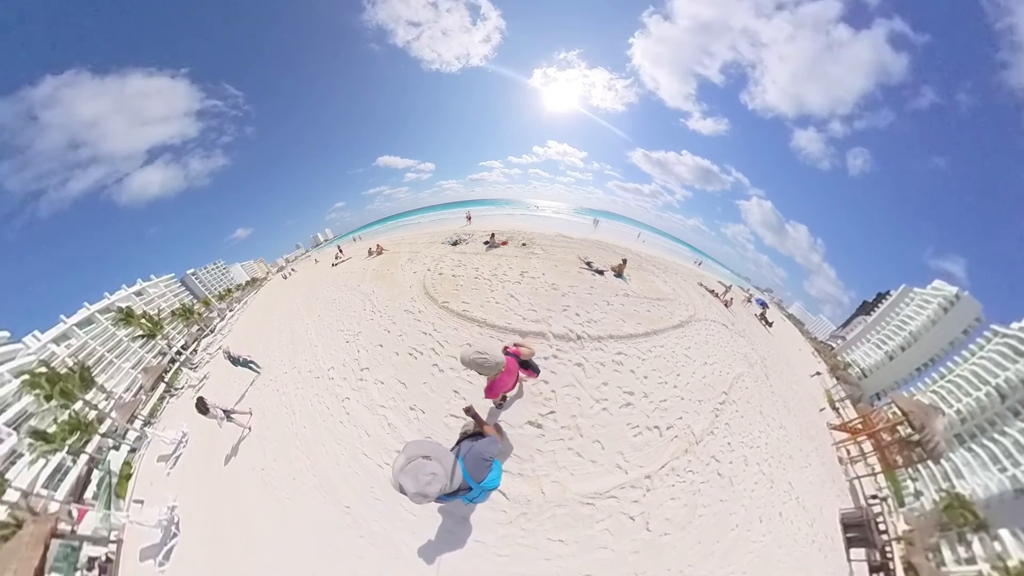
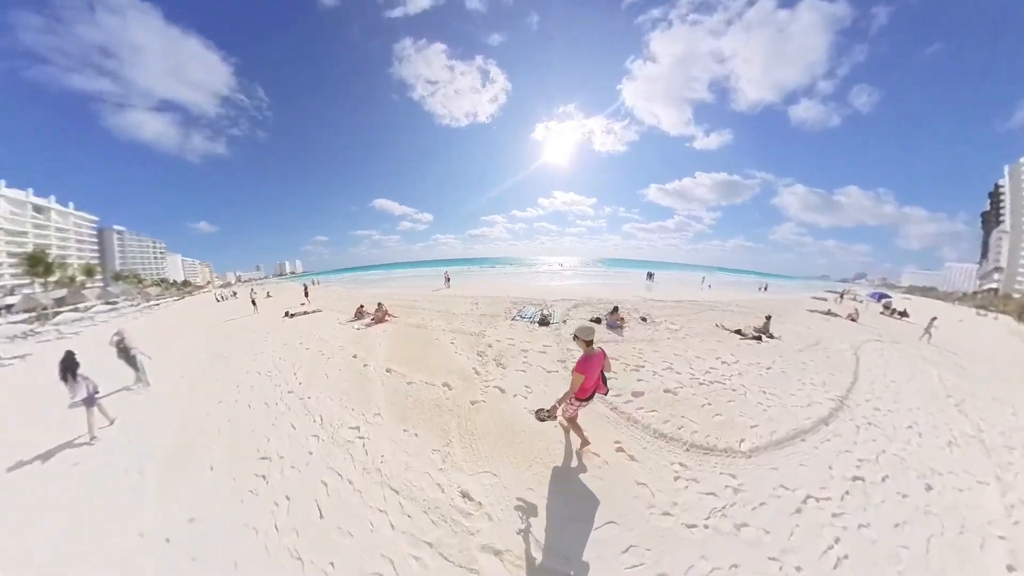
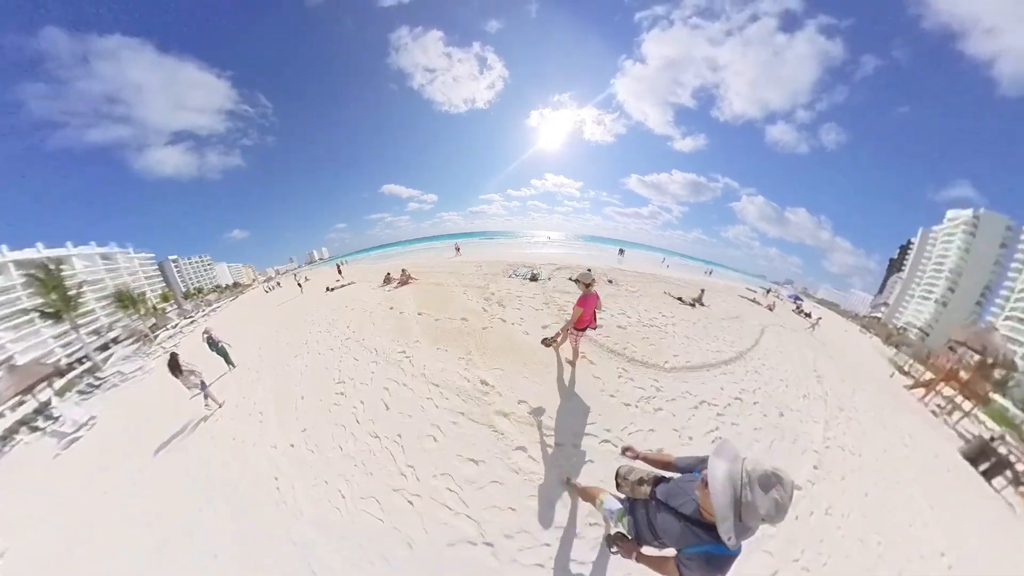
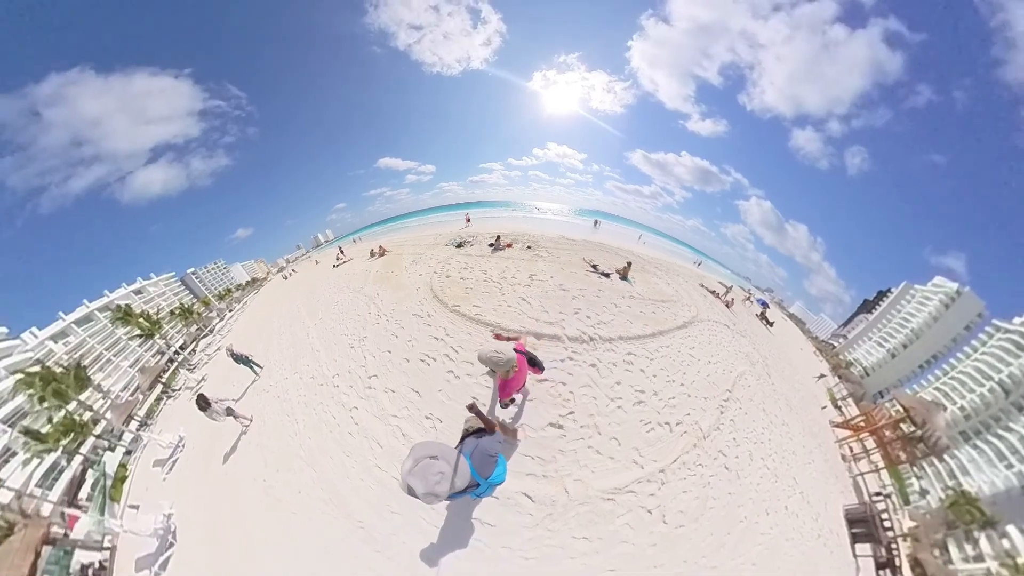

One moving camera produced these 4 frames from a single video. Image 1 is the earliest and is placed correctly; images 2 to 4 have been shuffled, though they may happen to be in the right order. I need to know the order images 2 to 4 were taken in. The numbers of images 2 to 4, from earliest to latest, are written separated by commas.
4, 3, 2
